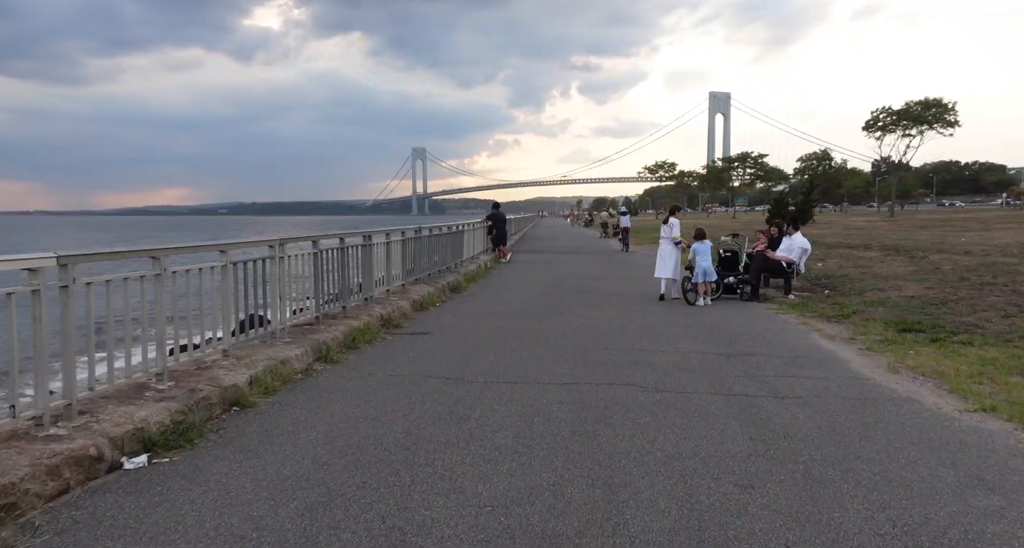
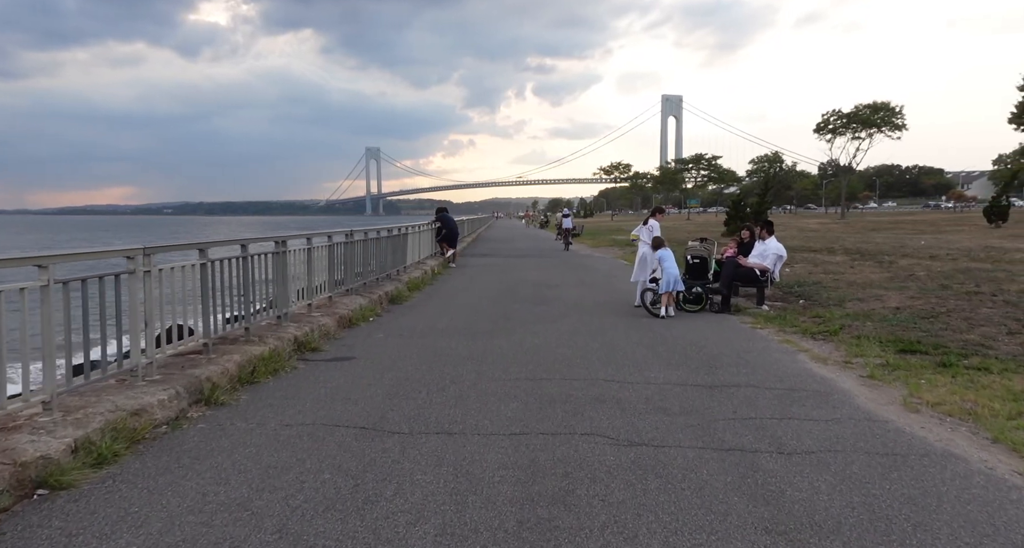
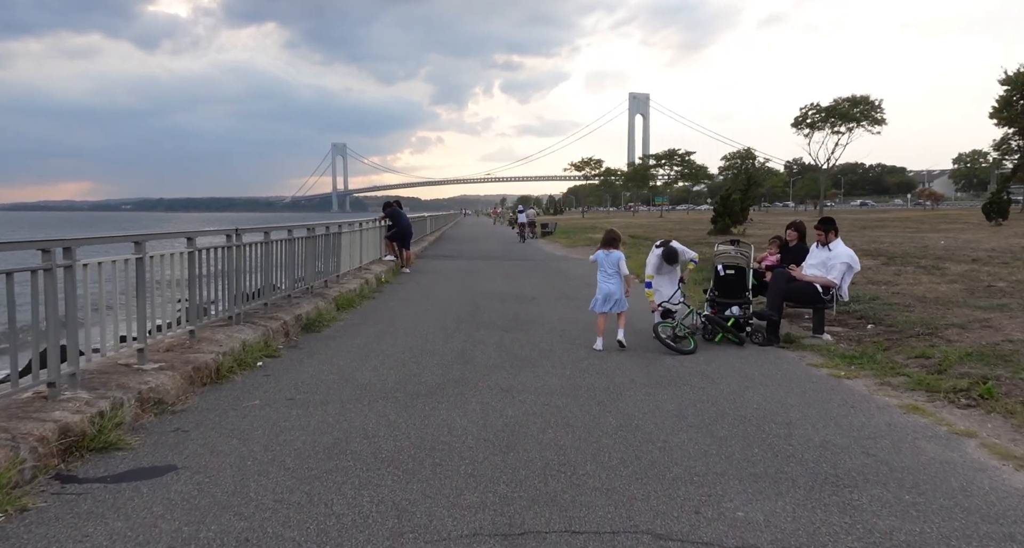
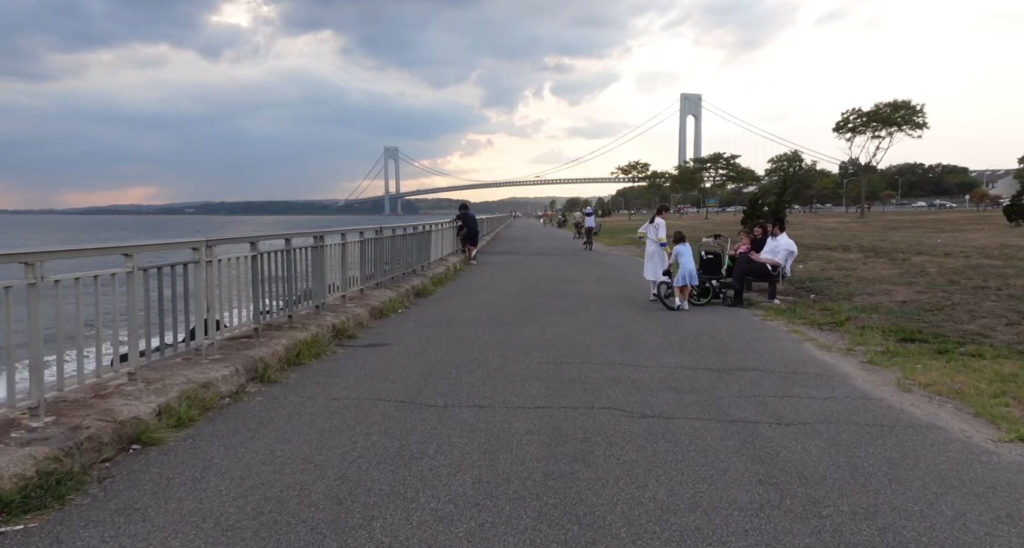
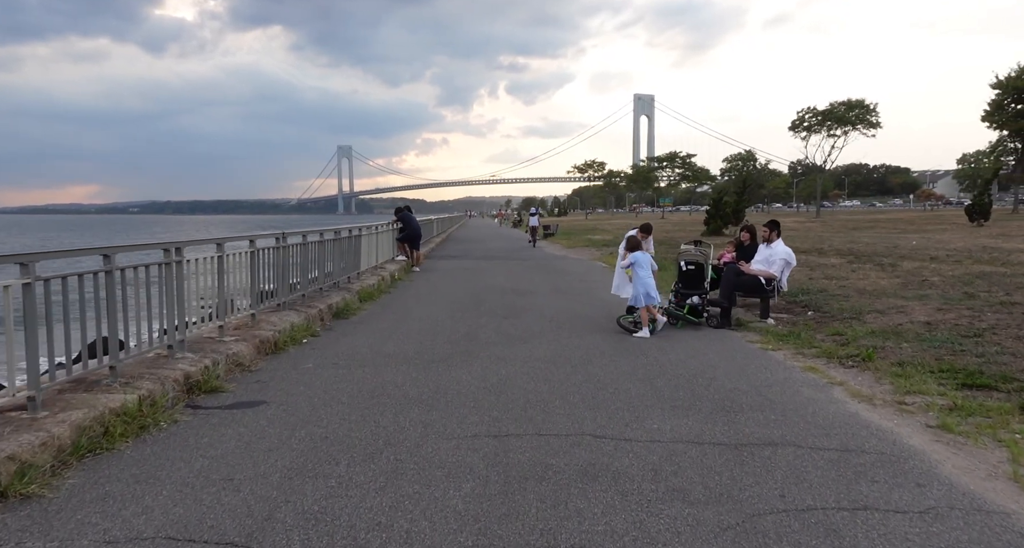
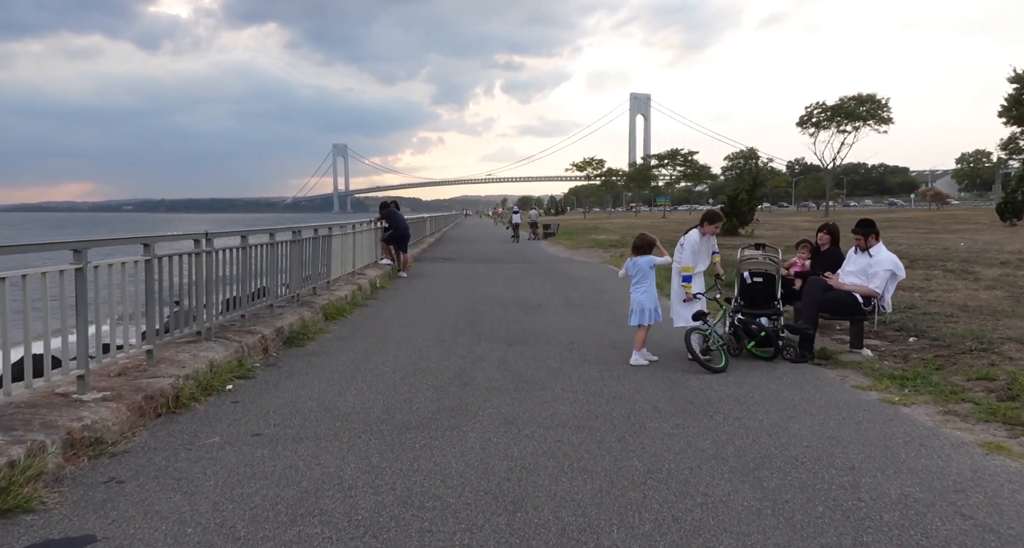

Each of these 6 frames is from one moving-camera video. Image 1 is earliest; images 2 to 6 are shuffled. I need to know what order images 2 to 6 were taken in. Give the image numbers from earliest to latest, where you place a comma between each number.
4, 2, 5, 3, 6
